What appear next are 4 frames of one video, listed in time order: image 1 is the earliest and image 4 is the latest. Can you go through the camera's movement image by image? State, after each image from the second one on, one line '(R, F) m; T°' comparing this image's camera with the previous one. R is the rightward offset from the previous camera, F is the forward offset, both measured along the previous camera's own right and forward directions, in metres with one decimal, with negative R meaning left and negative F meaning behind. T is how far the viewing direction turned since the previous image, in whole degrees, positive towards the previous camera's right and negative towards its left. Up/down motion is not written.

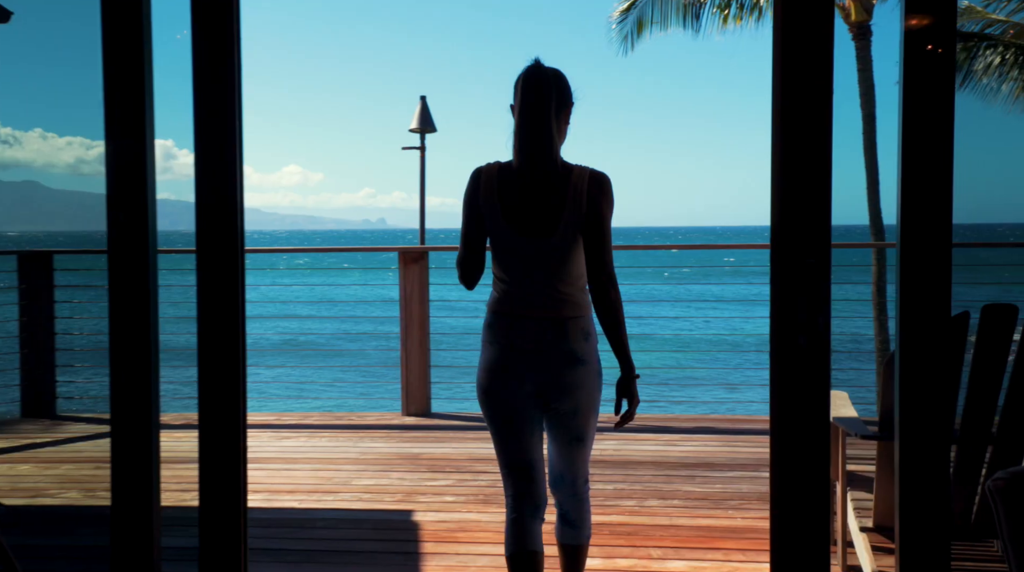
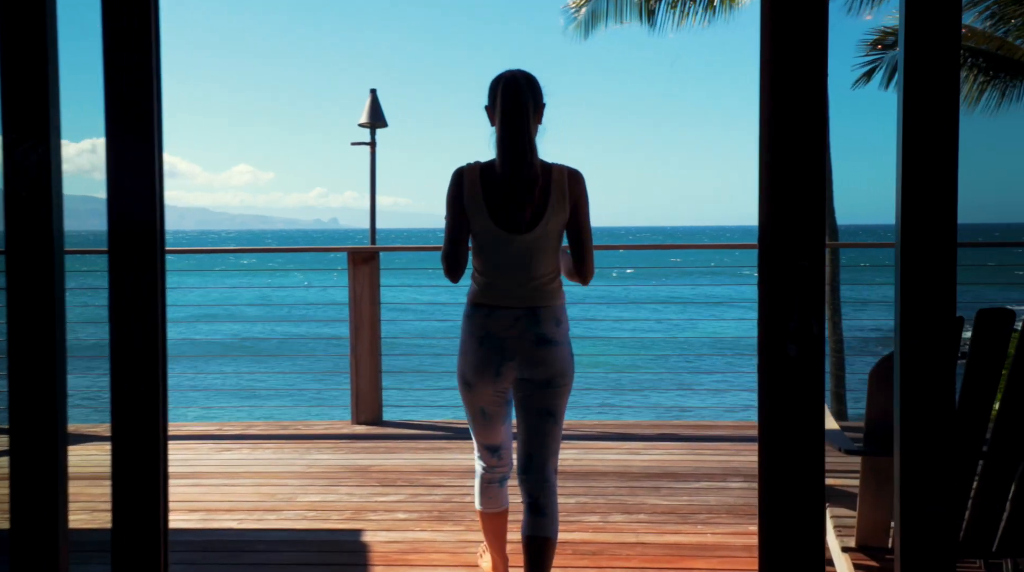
(+0.1, +0.2) m; 0°
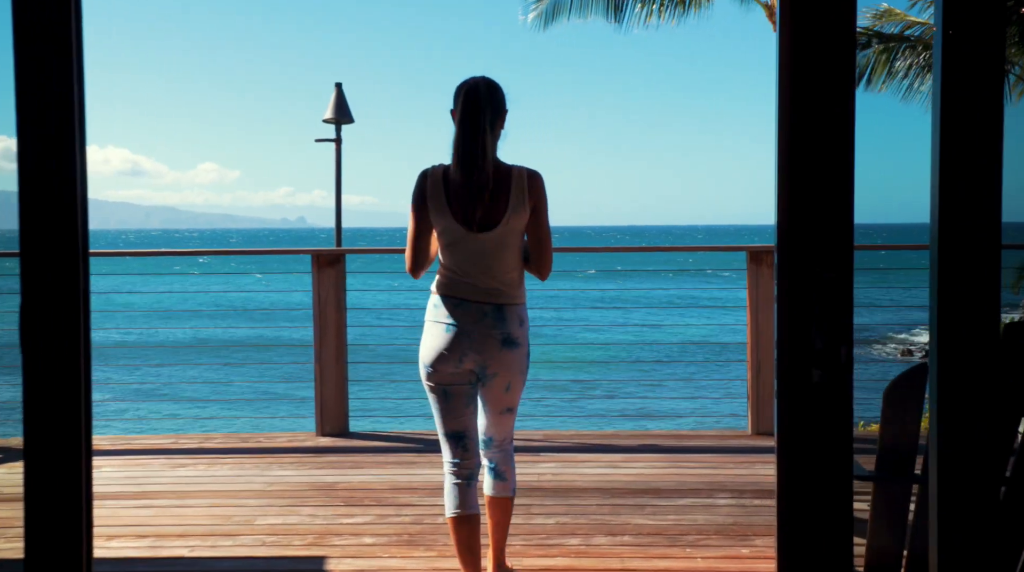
(0.0, +0.2) m; +2°
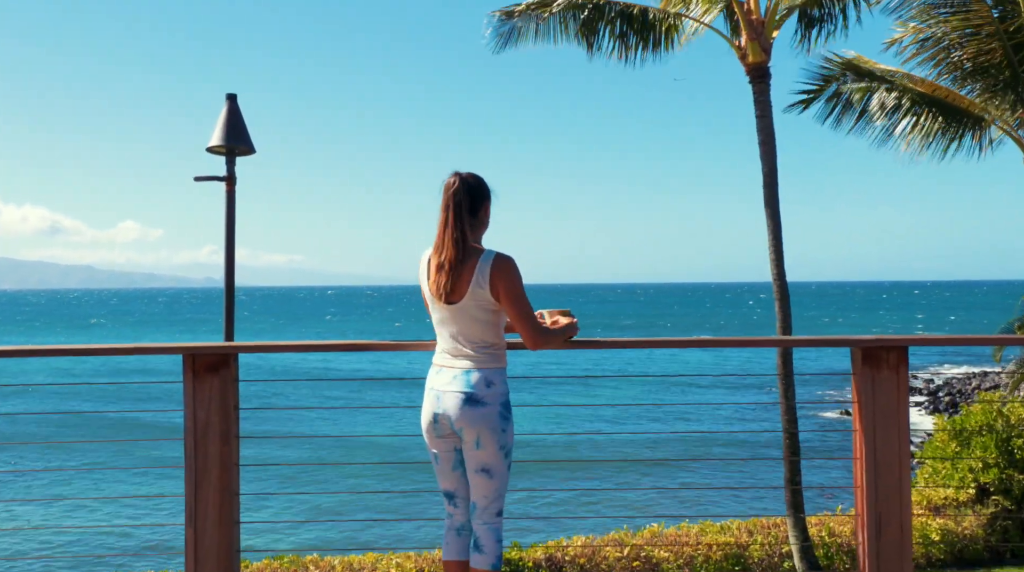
(-0.1, +1.4) m; +4°
